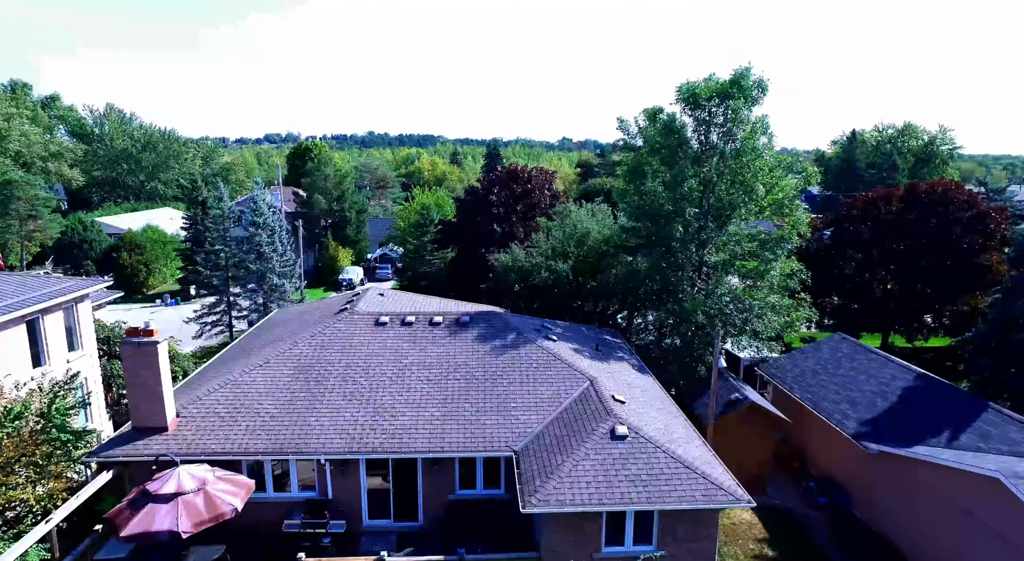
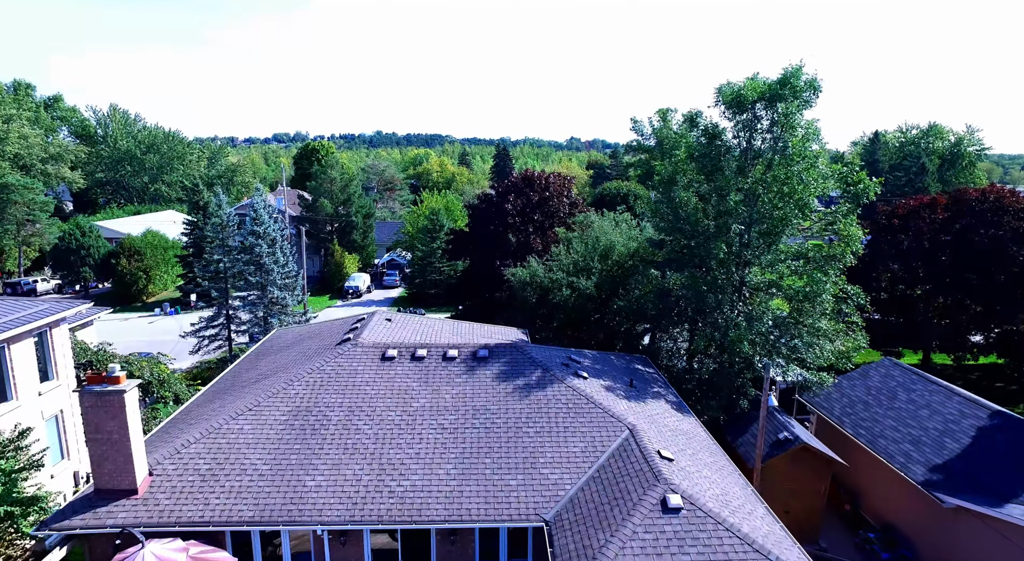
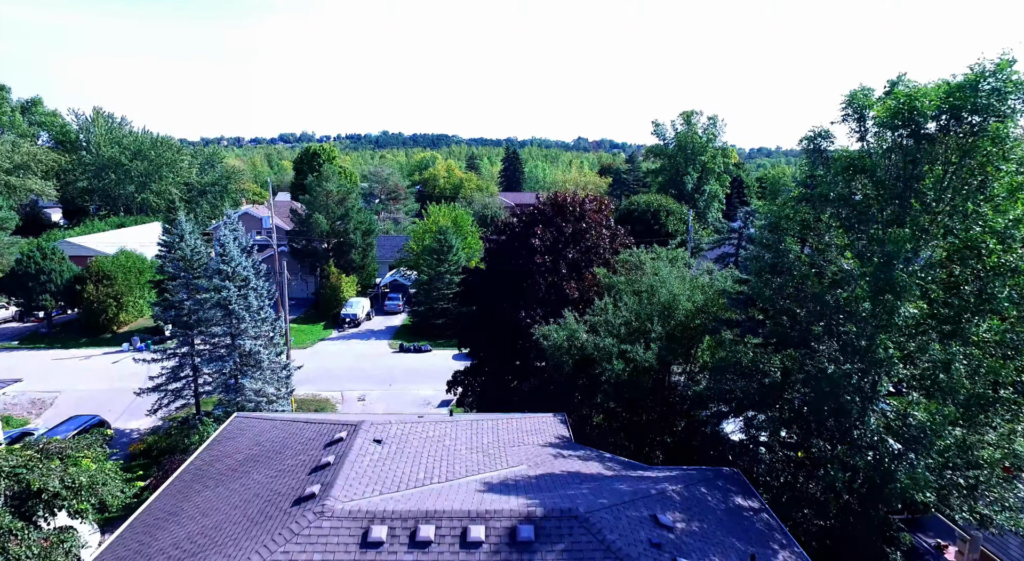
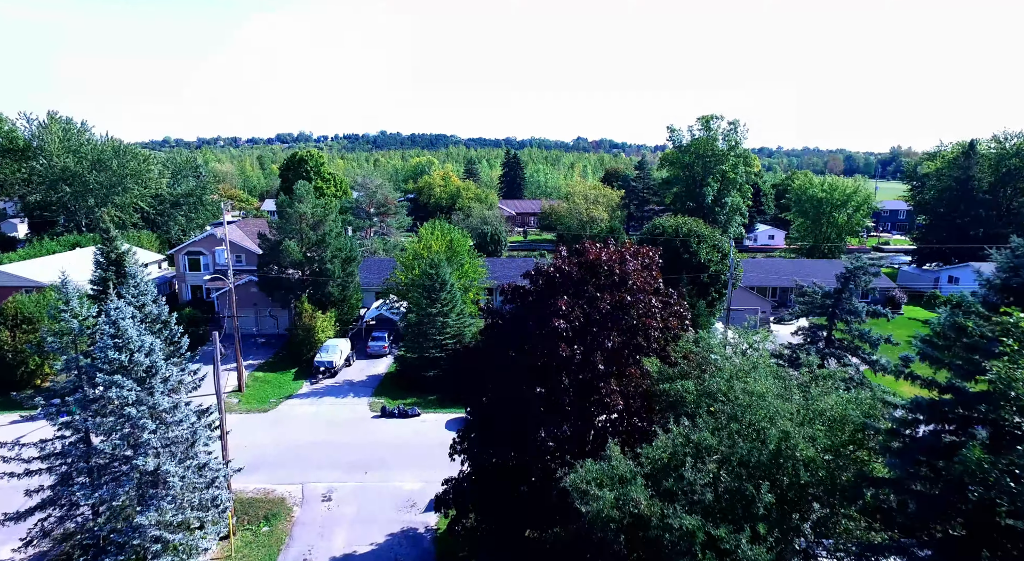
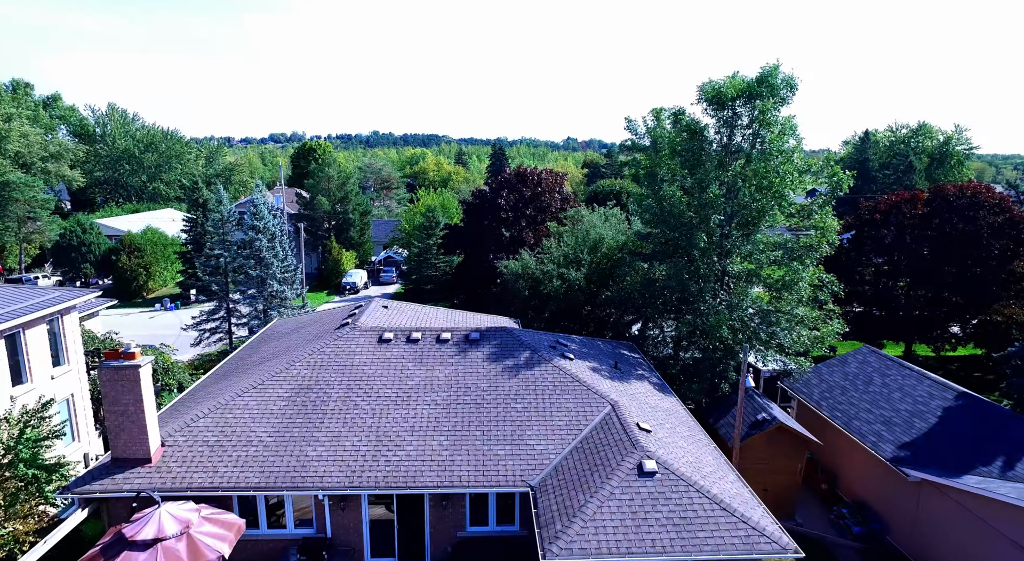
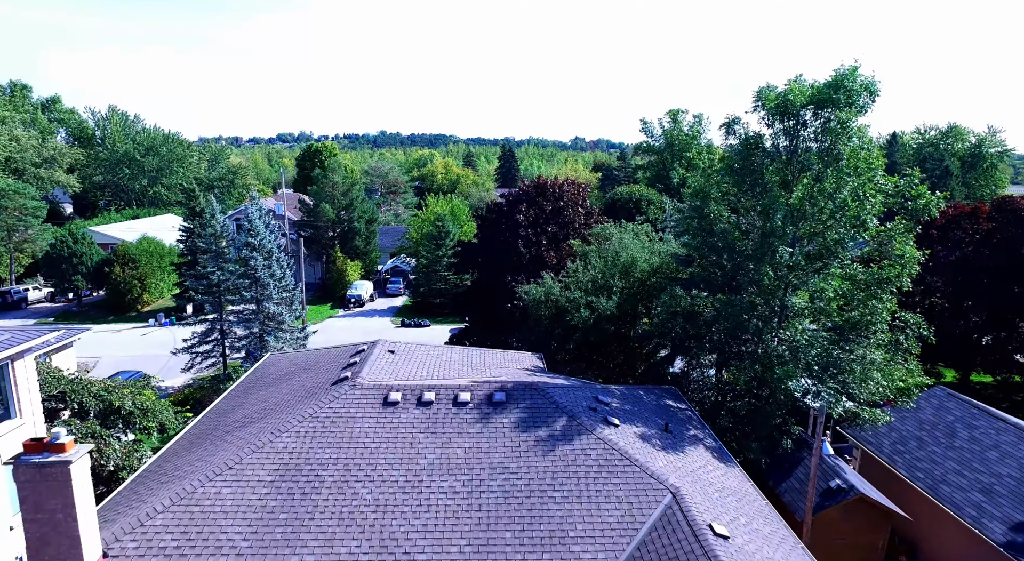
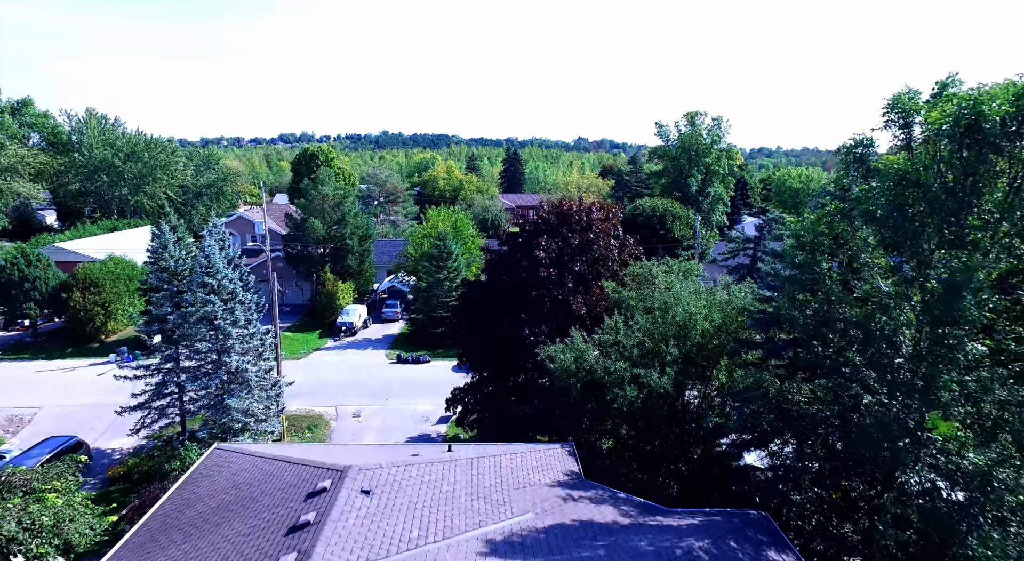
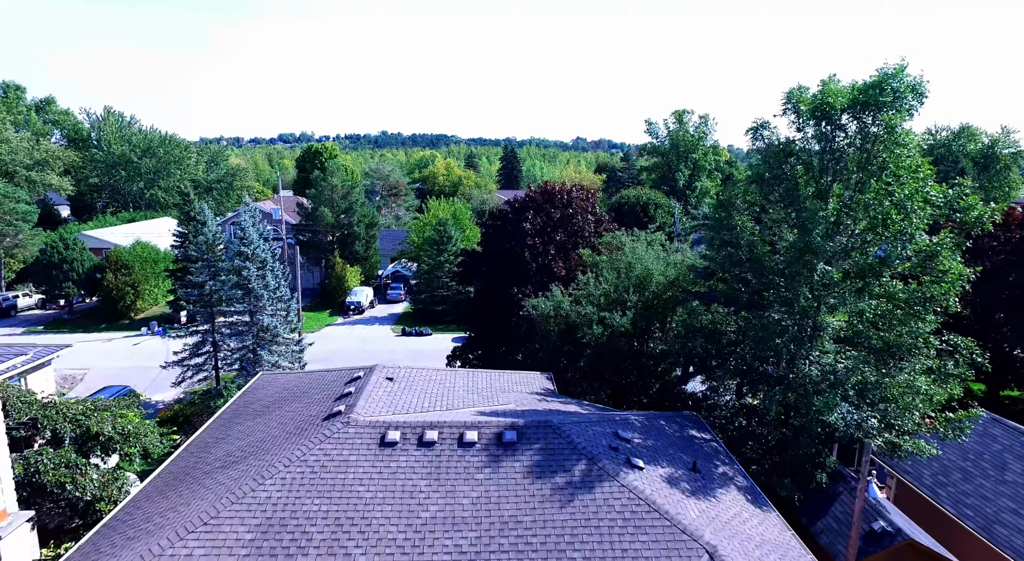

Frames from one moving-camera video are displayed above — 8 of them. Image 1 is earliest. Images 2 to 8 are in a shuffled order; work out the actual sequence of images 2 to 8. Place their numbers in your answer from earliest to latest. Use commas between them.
5, 2, 6, 8, 3, 7, 4
